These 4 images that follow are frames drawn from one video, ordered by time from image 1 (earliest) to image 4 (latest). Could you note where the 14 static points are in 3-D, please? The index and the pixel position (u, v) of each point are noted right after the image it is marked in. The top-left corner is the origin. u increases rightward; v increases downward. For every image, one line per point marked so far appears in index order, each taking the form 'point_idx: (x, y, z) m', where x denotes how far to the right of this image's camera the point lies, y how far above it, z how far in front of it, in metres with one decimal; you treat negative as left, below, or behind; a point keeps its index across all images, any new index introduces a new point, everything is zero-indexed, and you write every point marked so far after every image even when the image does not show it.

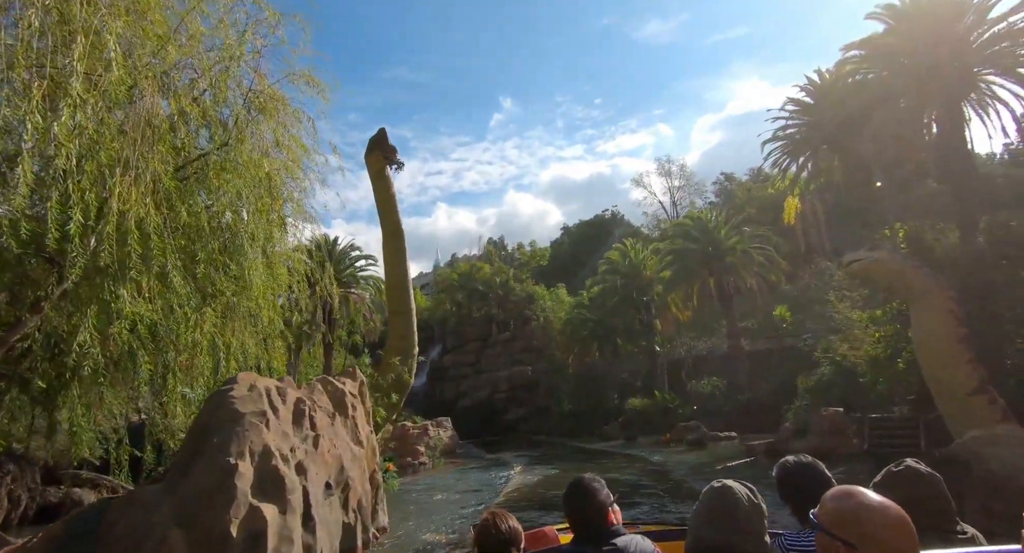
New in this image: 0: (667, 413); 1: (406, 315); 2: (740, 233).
0: (+4.6, -3.9, +18.0) m
1: (-1.1, -0.3, +6.8) m
2: (+6.3, +1.3, +16.7) m
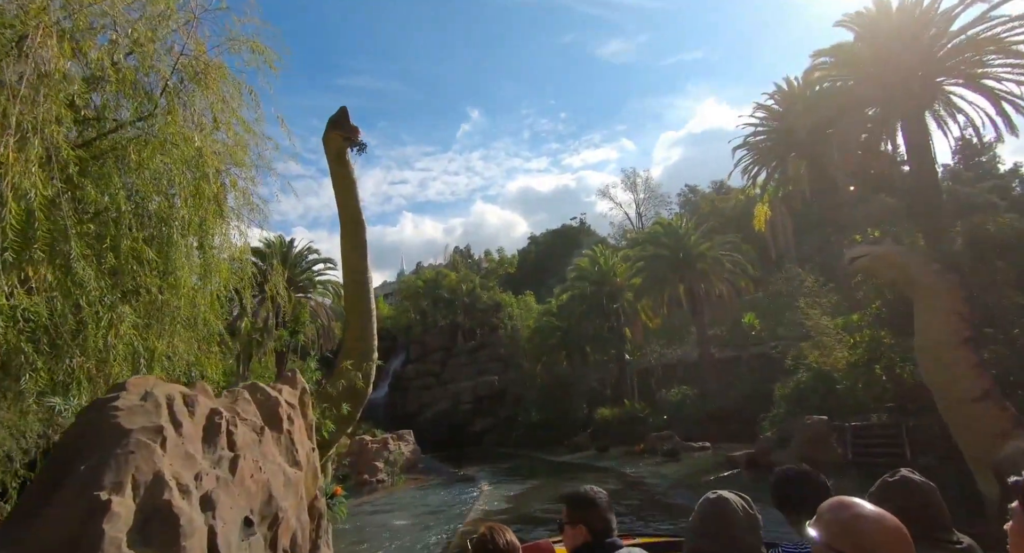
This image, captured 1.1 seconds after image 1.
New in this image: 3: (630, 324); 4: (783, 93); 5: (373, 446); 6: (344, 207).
0: (+3.6, -4.2, +17.7) m
1: (-1.4, -0.3, +6.3) m
2: (+5.4, +1.1, +16.5) m
3: (+3.8, -1.4, +19.5) m
4: (+6.3, +4.3, +14.5) m
5: (-3.5, -4.3, +15.9) m
6: (-1.7, +0.7, +6.7) m
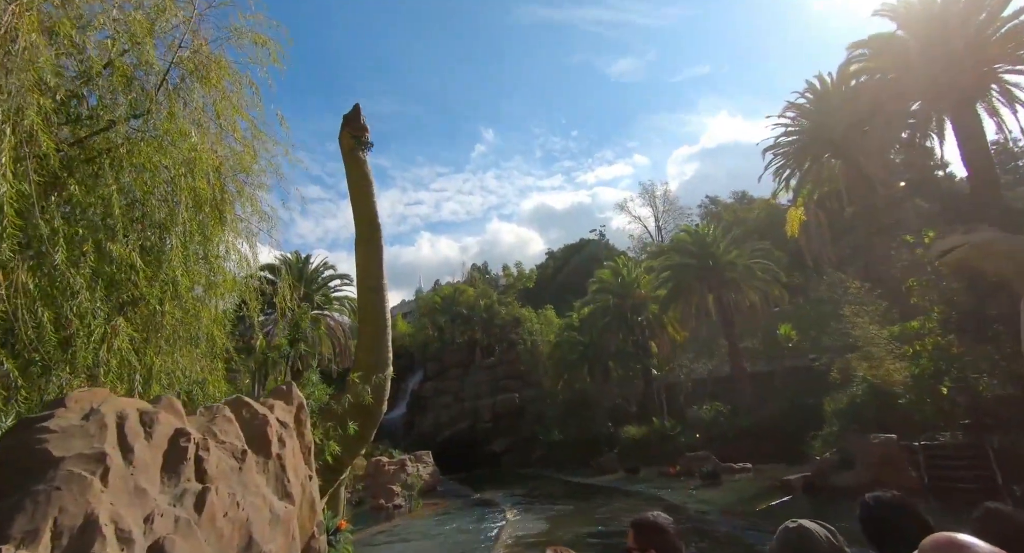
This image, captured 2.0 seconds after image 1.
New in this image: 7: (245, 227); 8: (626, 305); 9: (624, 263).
0: (+4.2, -4.5, +17.0) m
1: (-1.2, -0.4, +5.9) m
2: (+5.9, +0.8, +16.0) m
3: (+4.4, -1.8, +18.9) m
4: (+6.7, +4.0, +14.0) m
5: (-3.0, -4.7, +15.4) m
6: (-1.5, +0.6, +6.3) m
7: (-2.6, +0.5, +6.0) m
8: (+3.5, -0.8, +18.9) m
9: (+3.5, +0.4, +19.5) m
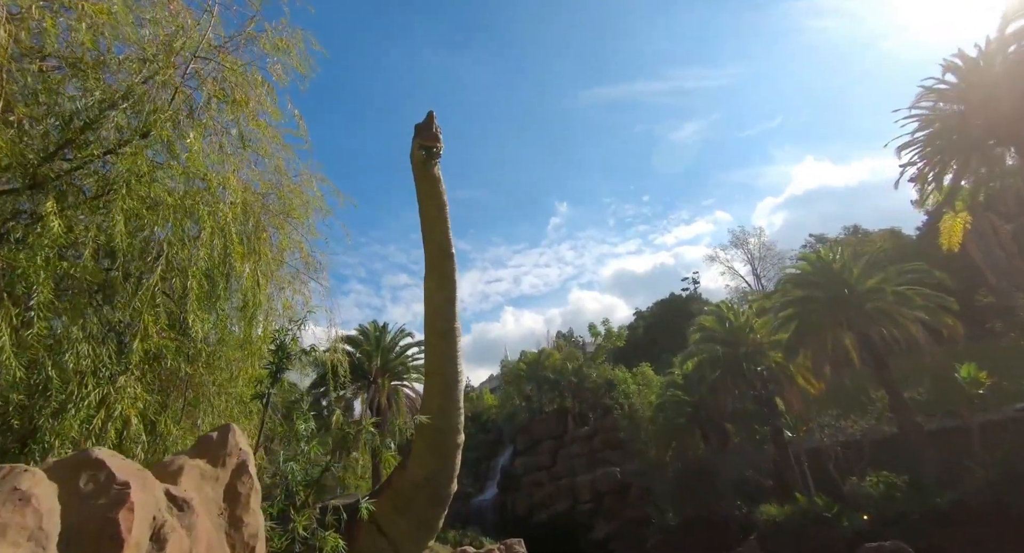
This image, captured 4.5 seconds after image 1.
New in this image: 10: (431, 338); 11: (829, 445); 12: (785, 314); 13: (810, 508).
0: (+6.6, -5.6, +14.3) m
1: (-0.5, -0.7, +4.4) m
2: (+7.8, -0.1, +13.6) m
3: (+6.9, -3.1, +16.4) m
4: (+8.2, +3.4, +12.0) m
5: (-0.7, -6.1, +13.6) m
6: (-0.7, +0.3, +5.0) m
7: (-1.9, +0.1, +4.9) m
8: (+6.0, -2.1, +16.7) m
9: (+6.0, -1.0, +17.3) m
10: (-0.6, -0.5, +4.7) m
11: (+8.2, -4.6, +16.9) m
12: (+6.1, -1.0, +14.2) m
13: (+6.6, -5.4, +14.8) m
